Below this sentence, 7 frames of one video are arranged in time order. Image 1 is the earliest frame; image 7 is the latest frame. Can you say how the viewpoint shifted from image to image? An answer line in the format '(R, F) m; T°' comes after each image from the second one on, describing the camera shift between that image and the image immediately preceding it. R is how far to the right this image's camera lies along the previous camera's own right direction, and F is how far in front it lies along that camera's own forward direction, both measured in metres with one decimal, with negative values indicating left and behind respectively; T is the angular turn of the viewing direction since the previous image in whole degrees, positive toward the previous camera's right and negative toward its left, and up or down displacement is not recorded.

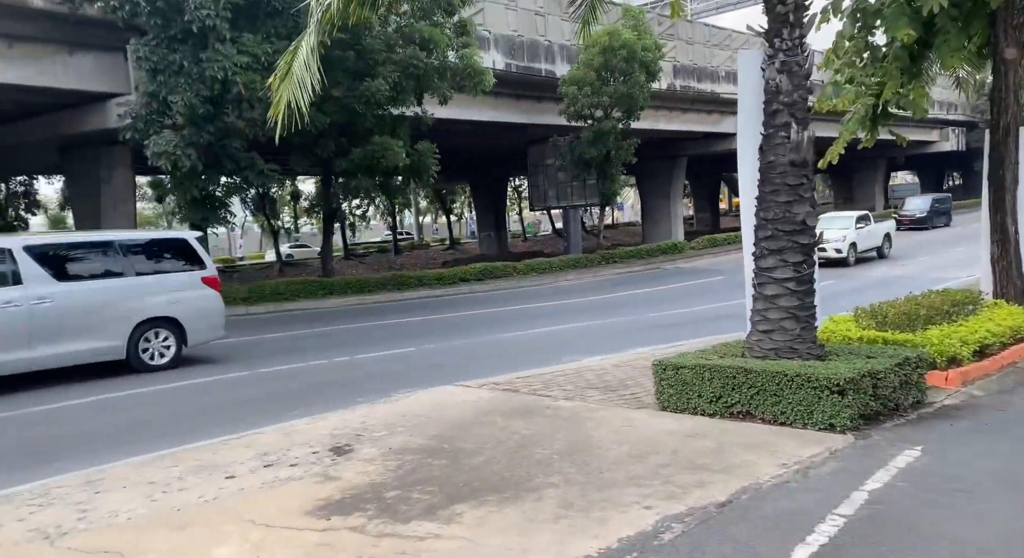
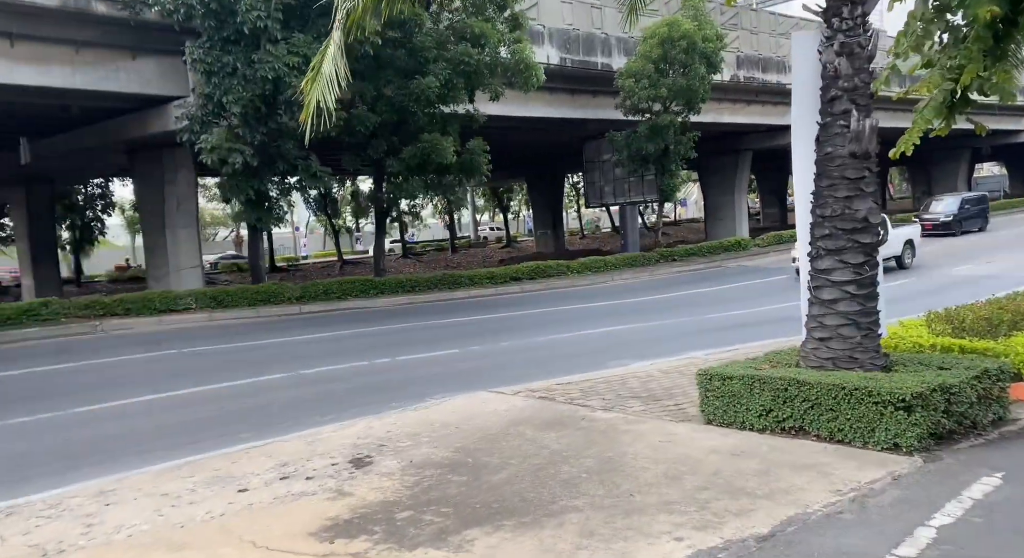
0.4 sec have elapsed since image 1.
(+0.2, +0.3) m; -5°
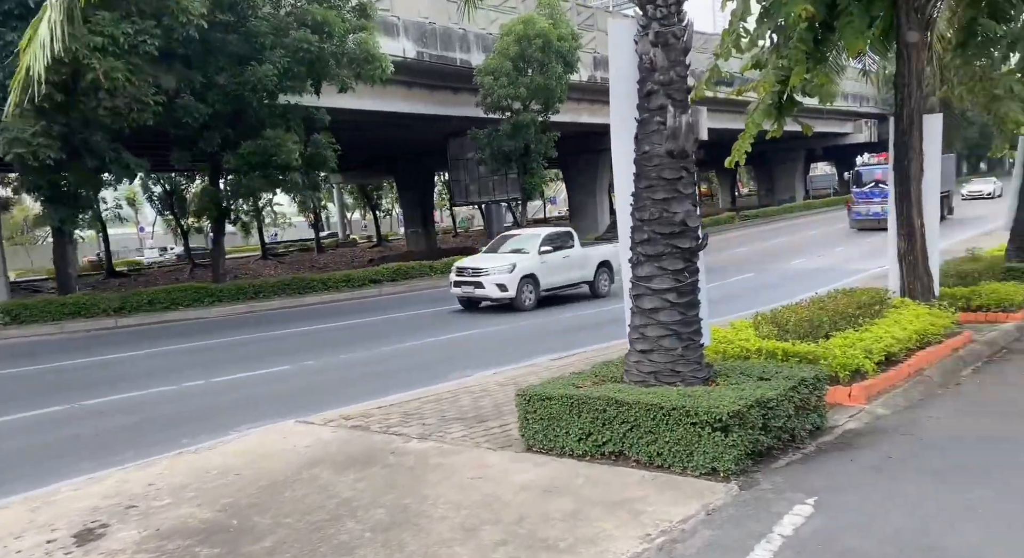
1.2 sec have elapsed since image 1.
(+0.4, +0.5) m; +9°
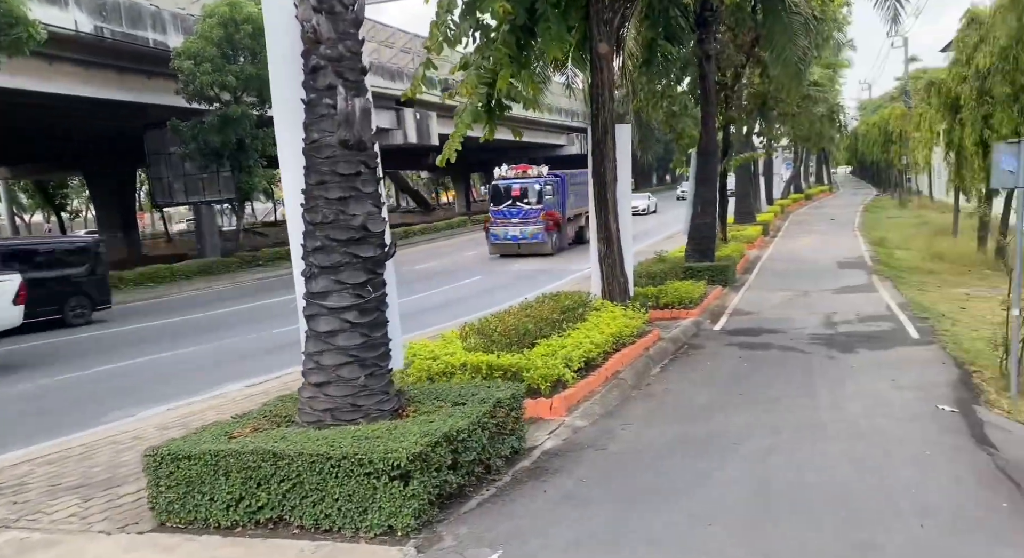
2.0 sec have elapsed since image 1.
(+0.4, +0.7) m; +19°
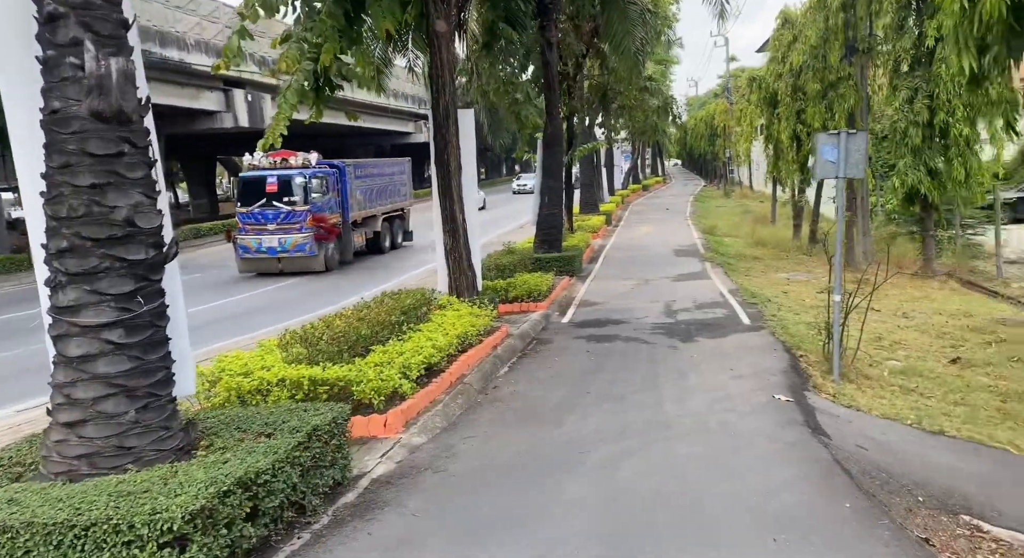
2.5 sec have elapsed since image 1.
(+0.1, +0.6) m; +11°
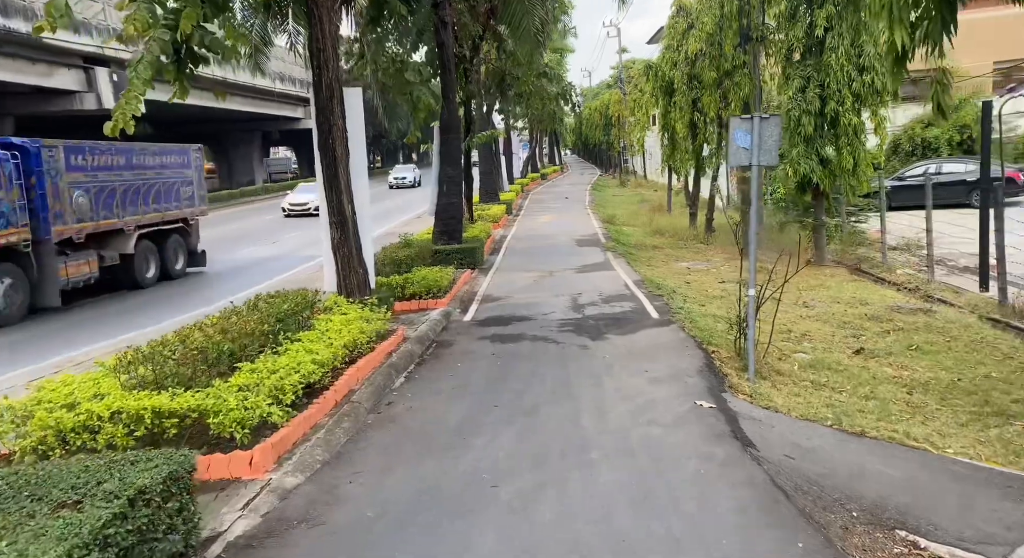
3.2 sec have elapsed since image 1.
(0.0, +0.8) m; +7°
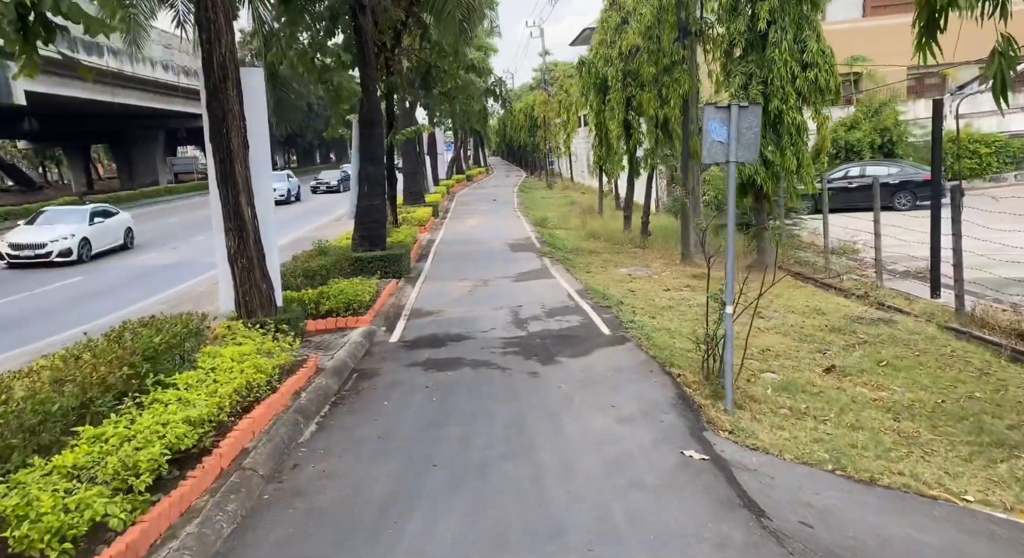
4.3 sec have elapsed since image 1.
(-0.1, +1.3) m; +6°
